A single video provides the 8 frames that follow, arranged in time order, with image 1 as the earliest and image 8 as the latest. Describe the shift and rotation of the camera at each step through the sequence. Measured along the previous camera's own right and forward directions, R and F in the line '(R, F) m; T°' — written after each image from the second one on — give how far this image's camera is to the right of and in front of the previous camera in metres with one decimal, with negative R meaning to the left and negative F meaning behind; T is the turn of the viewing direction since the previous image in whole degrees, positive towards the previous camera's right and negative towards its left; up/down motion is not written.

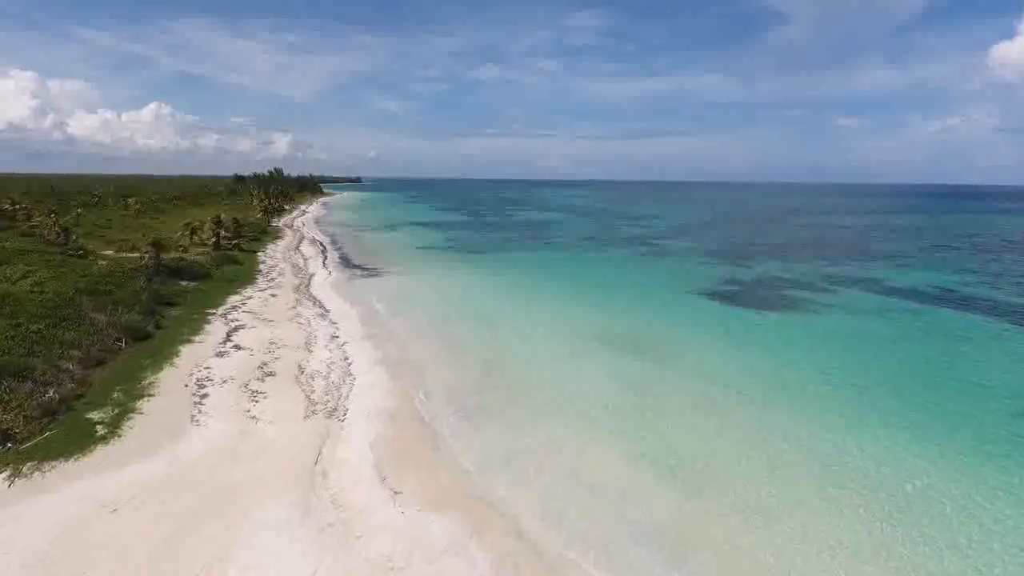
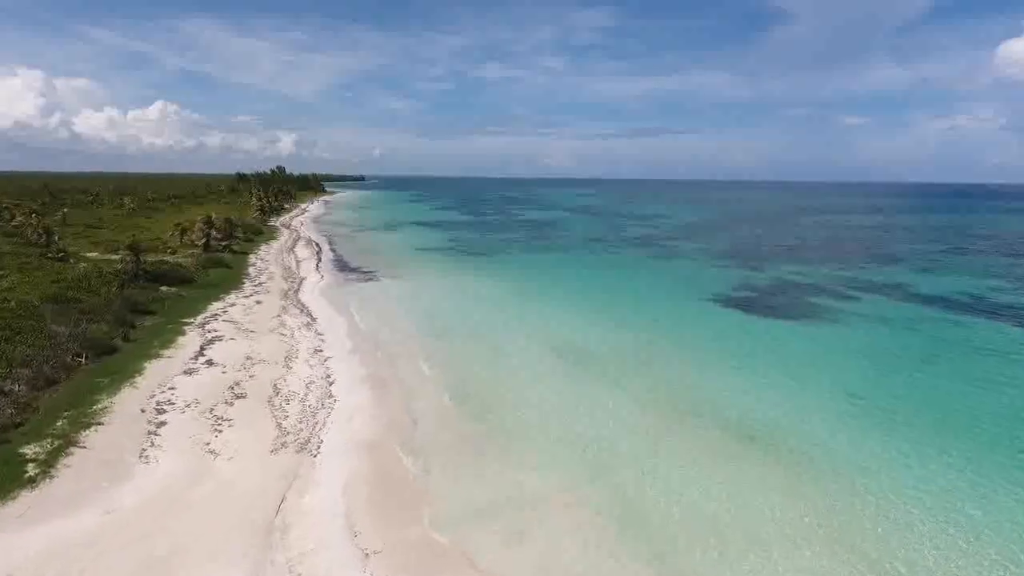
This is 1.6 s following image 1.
(+0.1, +1.8) m; 0°
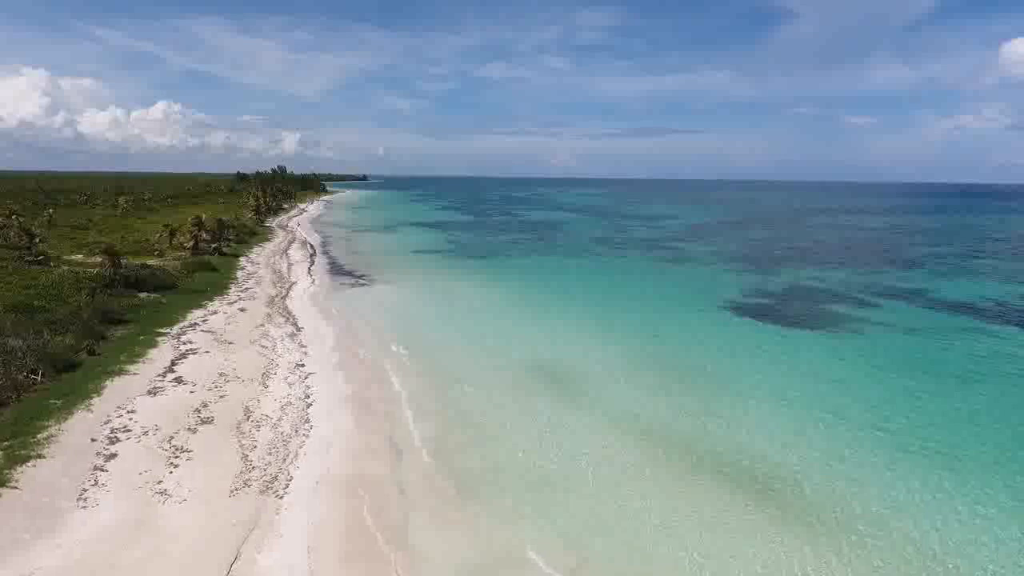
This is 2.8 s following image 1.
(+0.1, +1.6) m; 0°
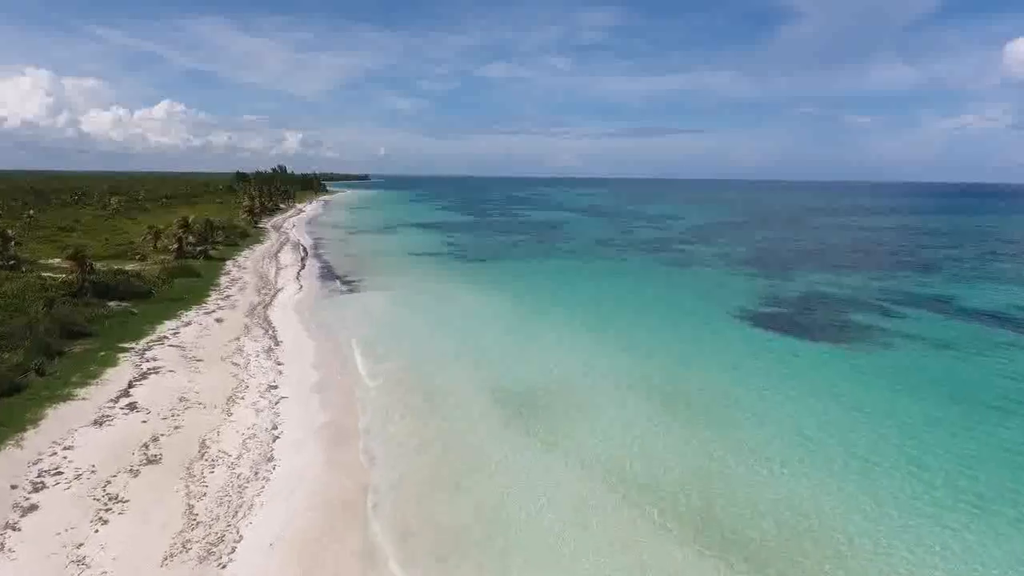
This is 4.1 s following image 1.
(+0.1, +1.9) m; 0°
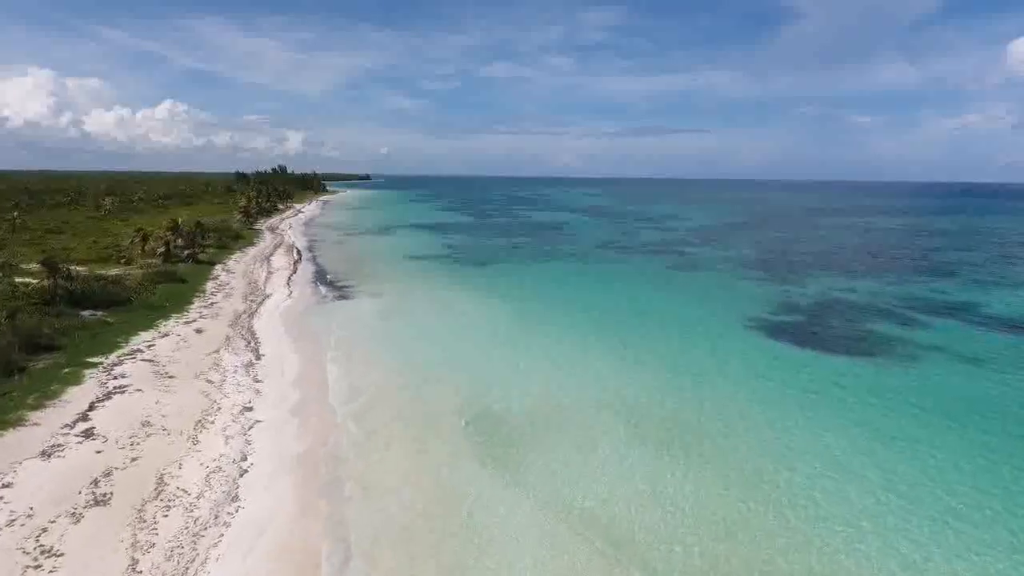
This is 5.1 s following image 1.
(+0.1, +1.4) m; 0°
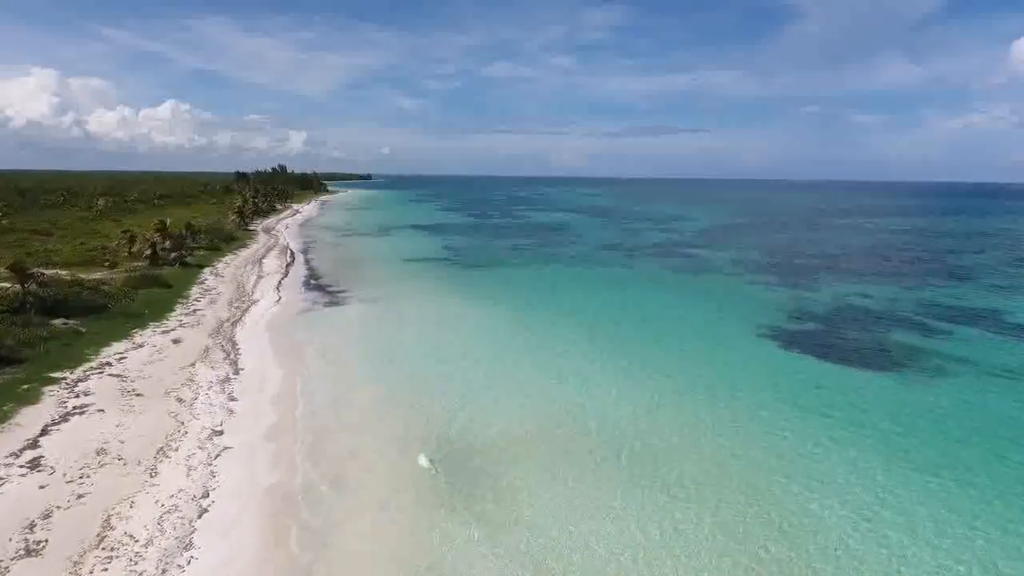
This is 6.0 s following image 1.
(+0.1, +1.4) m; 0°
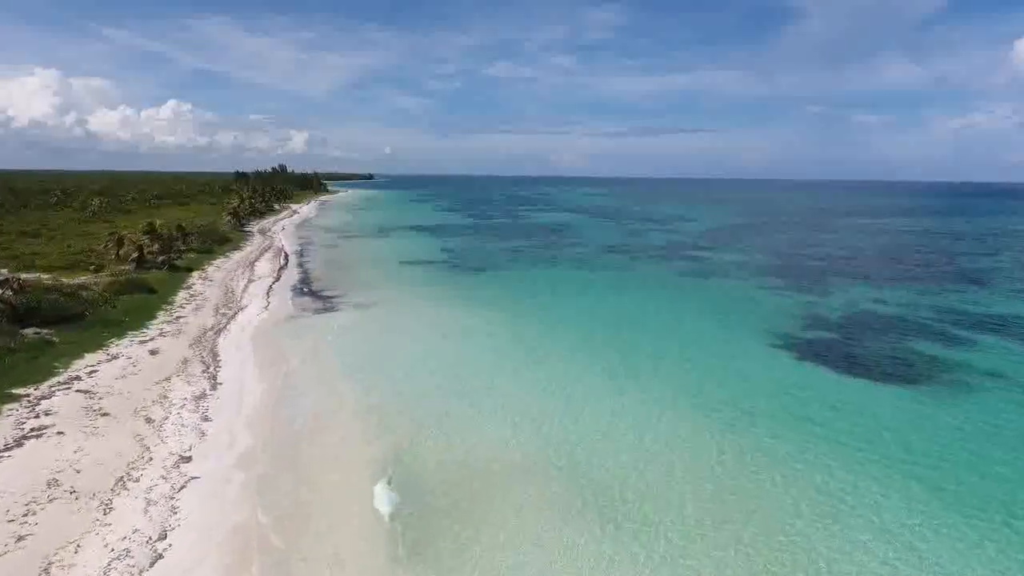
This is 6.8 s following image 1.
(+0.1, +1.2) m; 0°
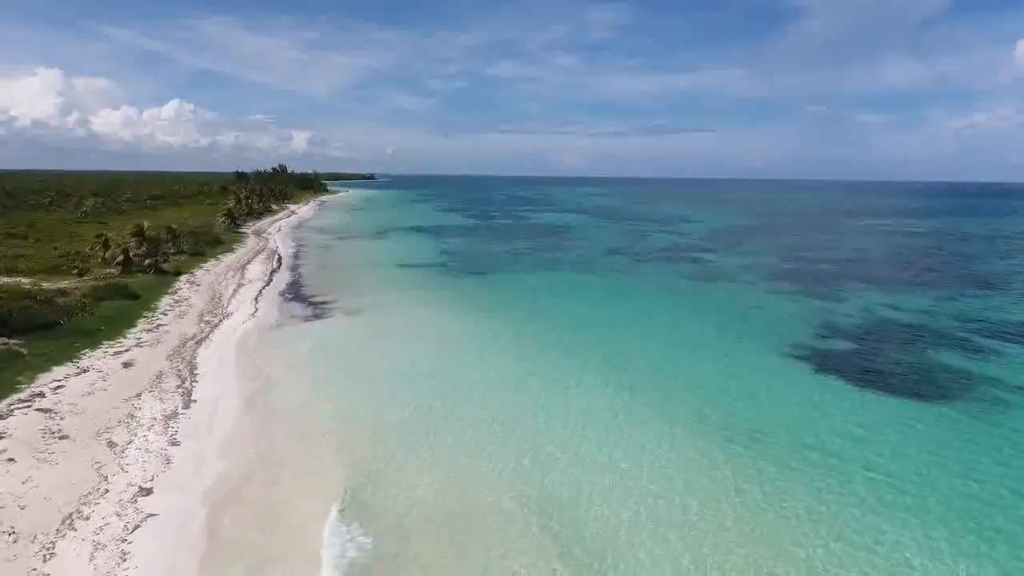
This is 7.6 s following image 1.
(+0.1, +1.2) m; 0°
